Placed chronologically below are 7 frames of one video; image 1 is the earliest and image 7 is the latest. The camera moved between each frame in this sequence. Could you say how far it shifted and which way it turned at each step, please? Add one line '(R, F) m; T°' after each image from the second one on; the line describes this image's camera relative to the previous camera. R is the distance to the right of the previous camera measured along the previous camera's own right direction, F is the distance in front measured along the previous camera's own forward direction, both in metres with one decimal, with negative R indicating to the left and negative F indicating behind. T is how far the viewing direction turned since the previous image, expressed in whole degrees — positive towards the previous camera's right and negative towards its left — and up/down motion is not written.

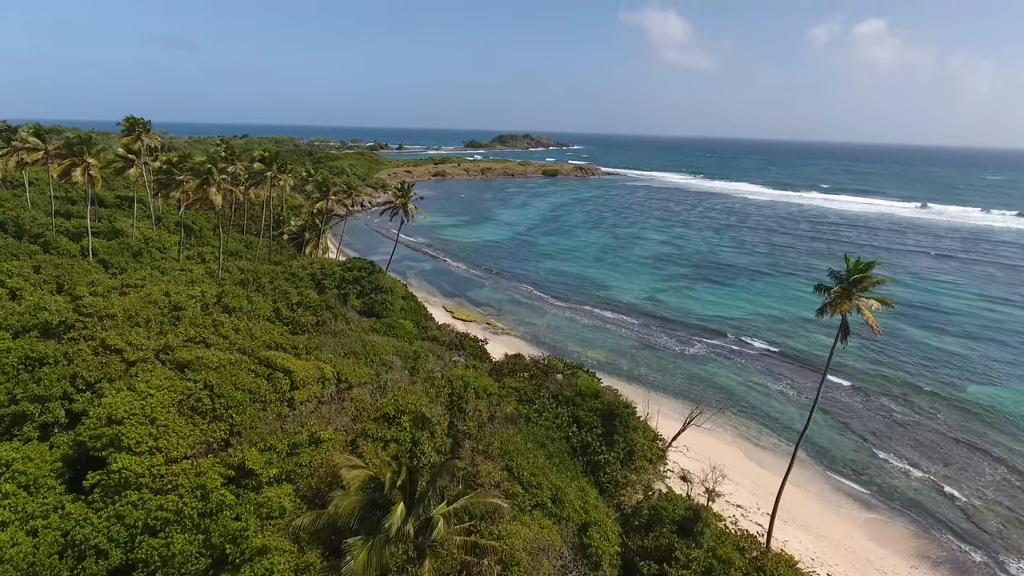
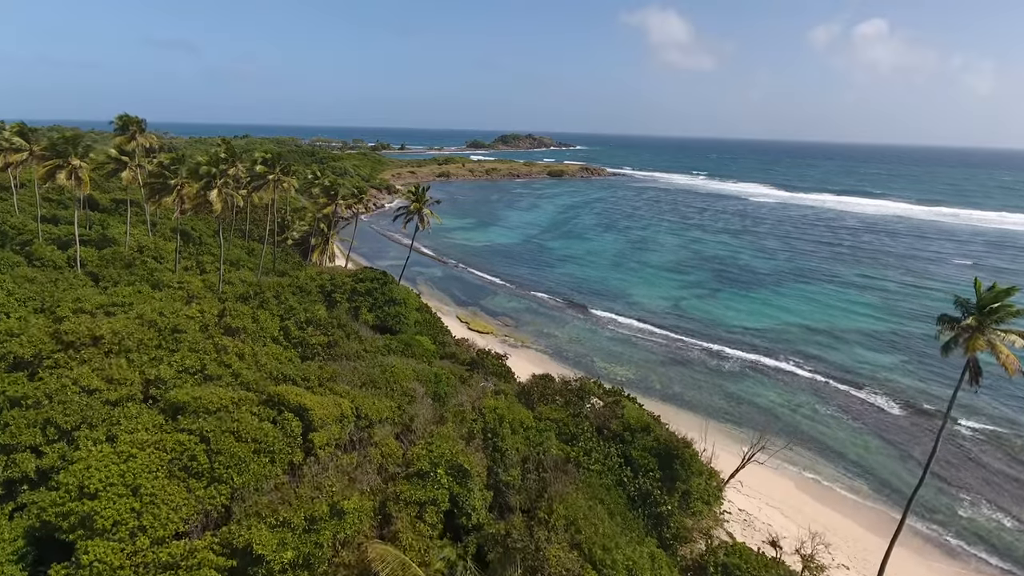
(-1.7, +2.9) m; 0°
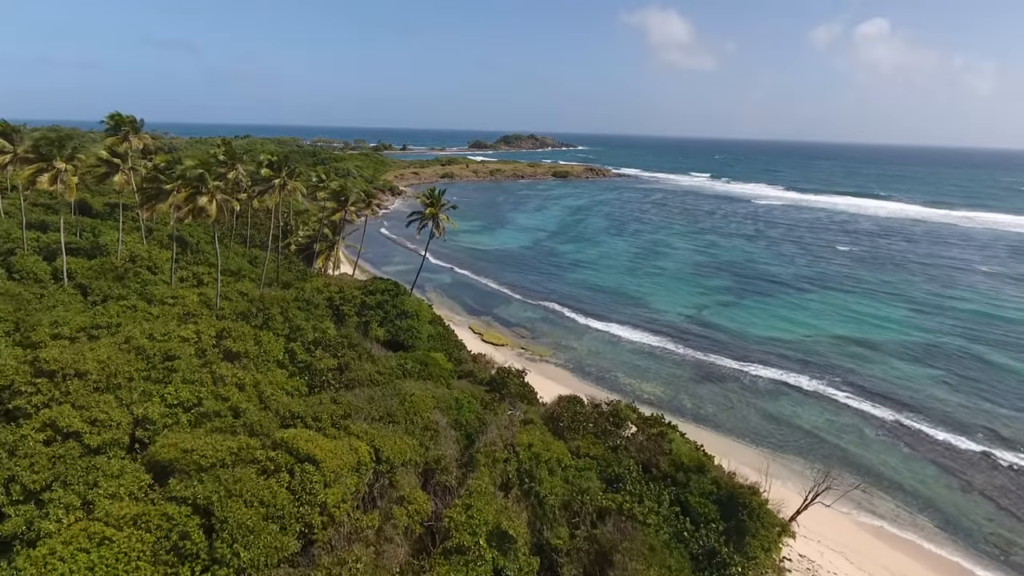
(-1.4, +2.5) m; 0°
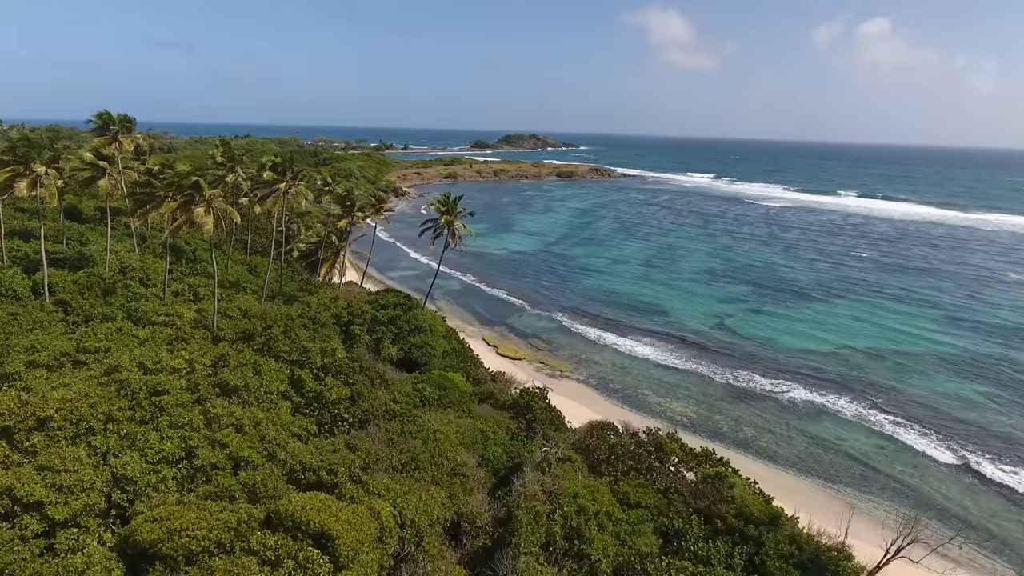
(-1.4, +2.7) m; 0°
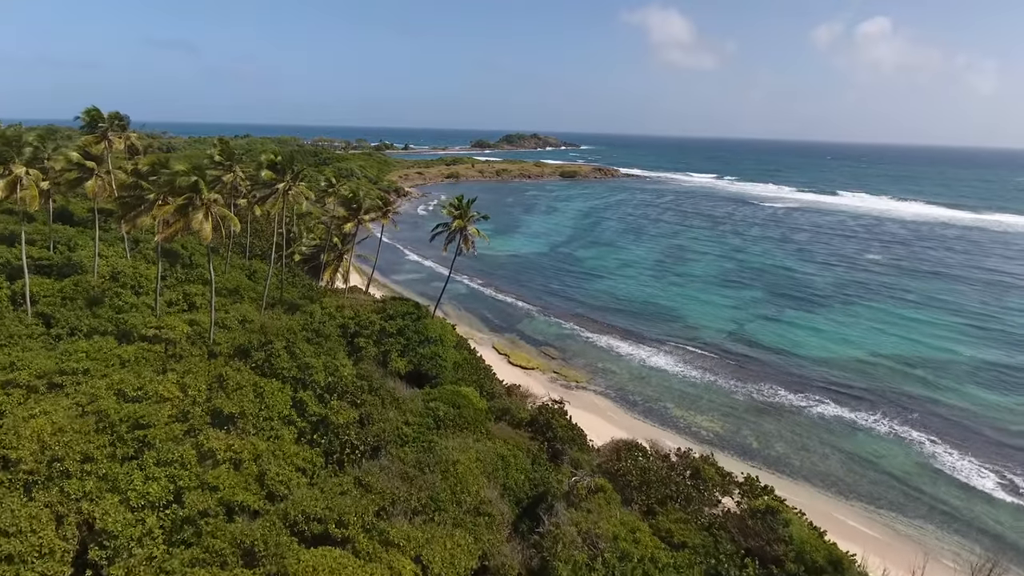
(-0.9, +1.9) m; 0°
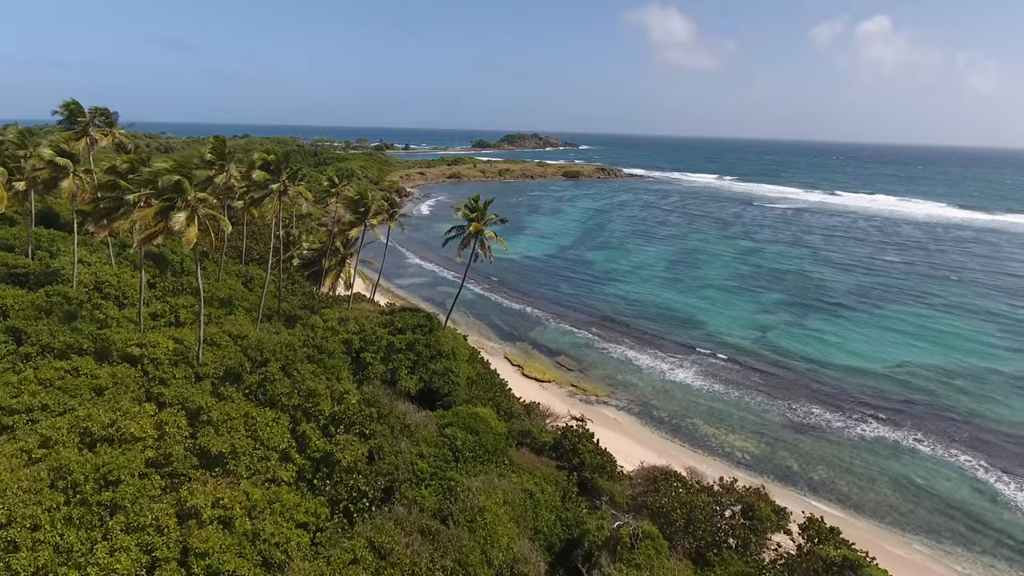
(-1.0, +2.5) m; 0°
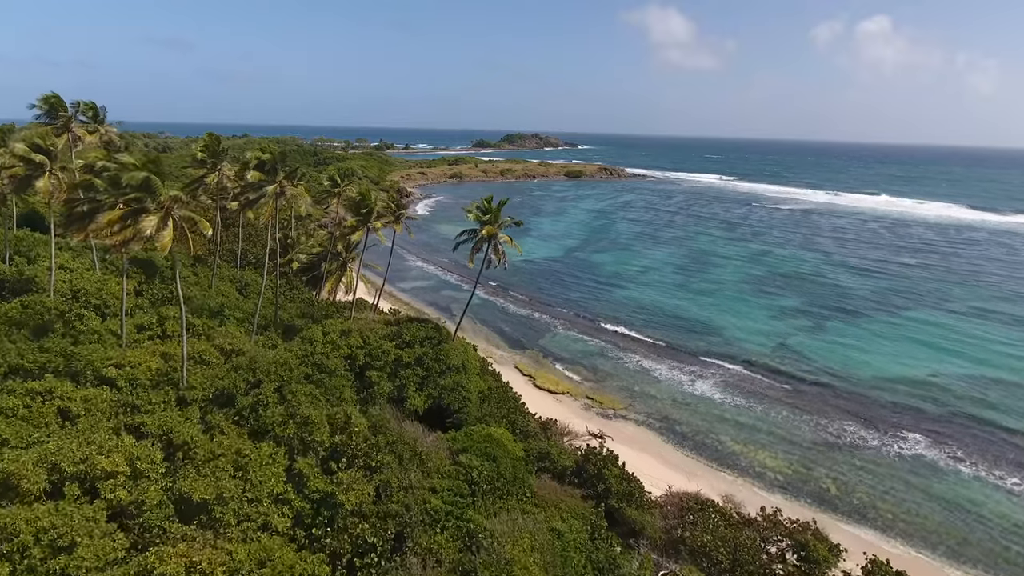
(-0.8, +2.0) m; 0°
